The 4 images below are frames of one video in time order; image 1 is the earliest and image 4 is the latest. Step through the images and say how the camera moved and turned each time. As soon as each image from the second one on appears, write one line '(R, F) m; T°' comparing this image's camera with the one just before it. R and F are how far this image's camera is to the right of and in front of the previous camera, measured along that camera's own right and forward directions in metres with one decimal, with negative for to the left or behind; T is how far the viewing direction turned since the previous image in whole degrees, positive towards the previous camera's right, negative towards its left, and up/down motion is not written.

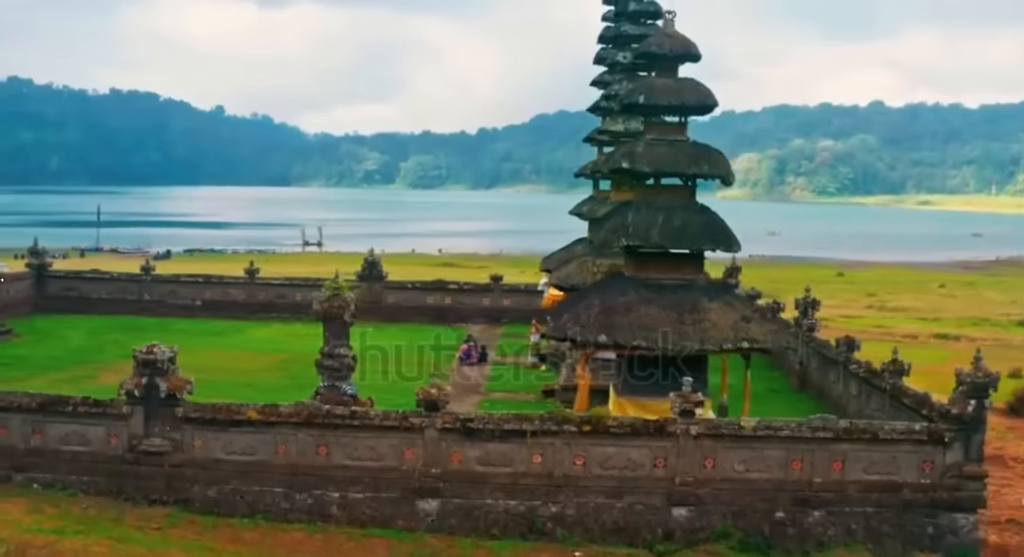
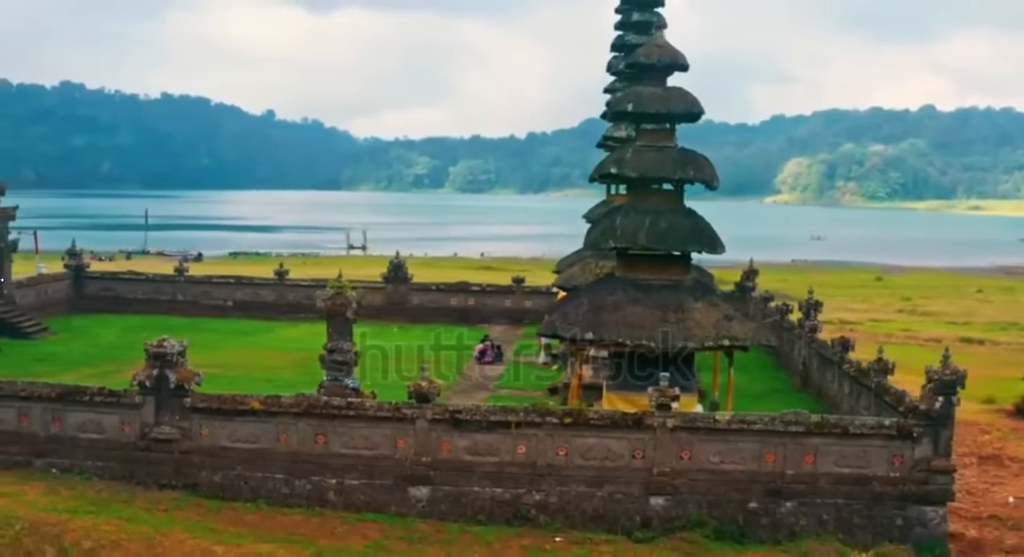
(+0.8, -0.8) m; -2°
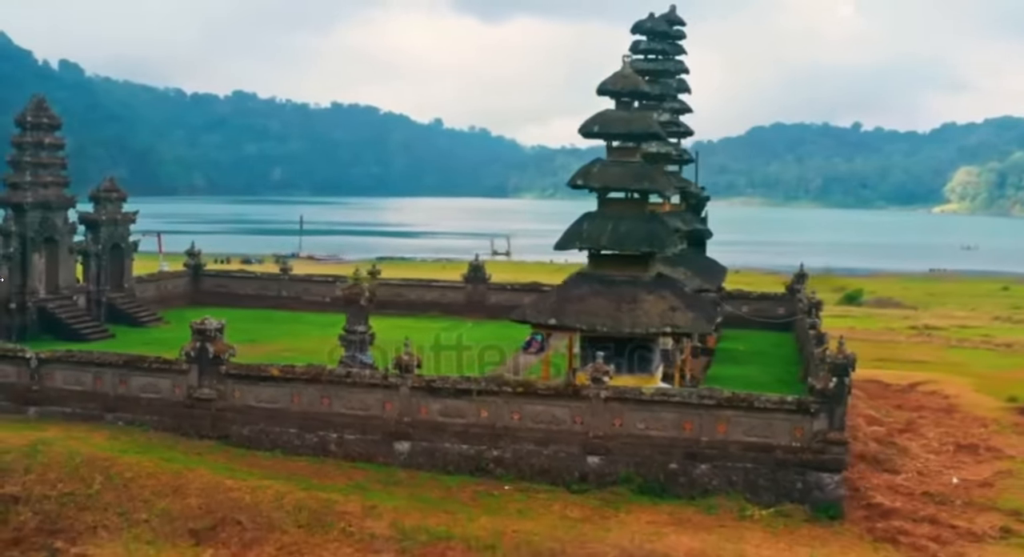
(+3.1, -3.0) m; -8°
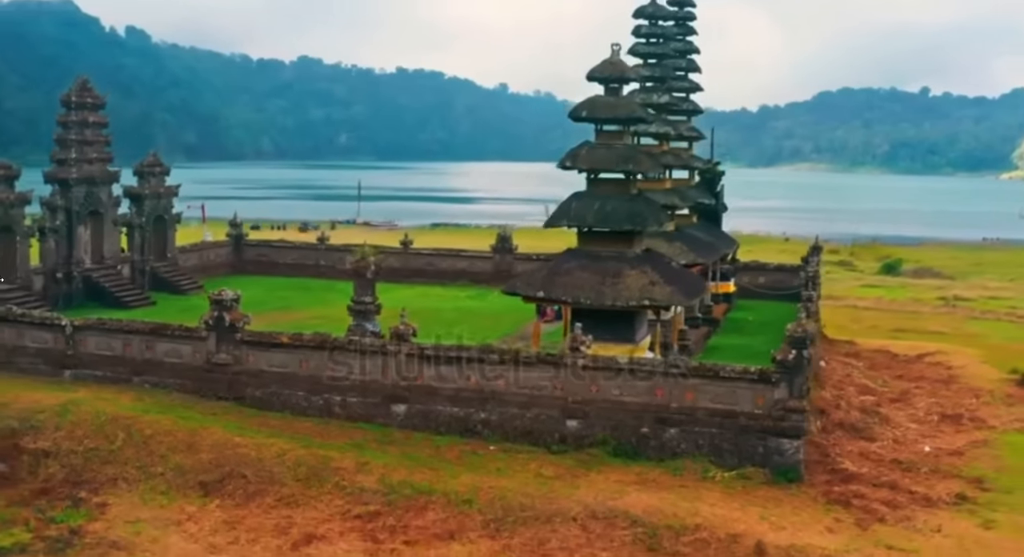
(+1.3, -1.4) m; -3°
